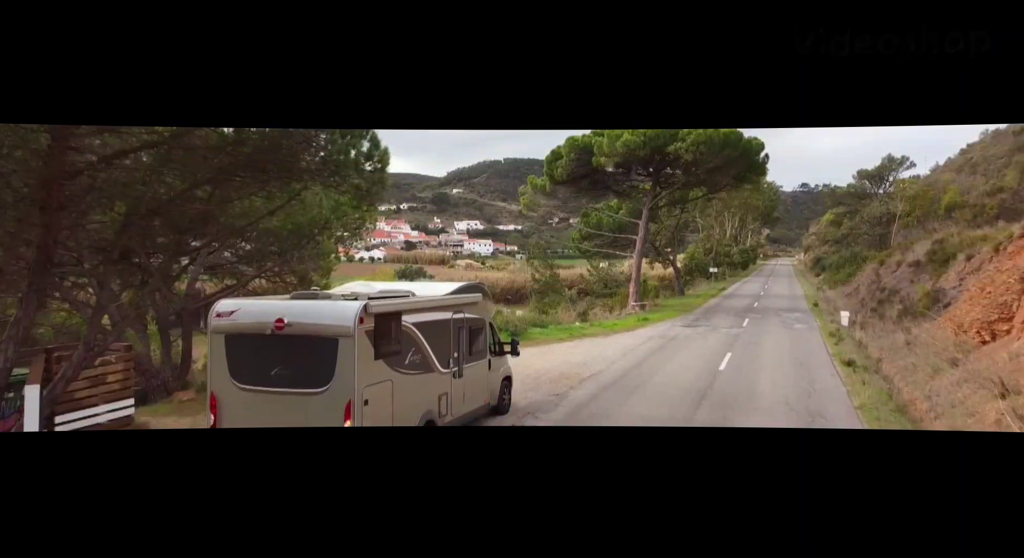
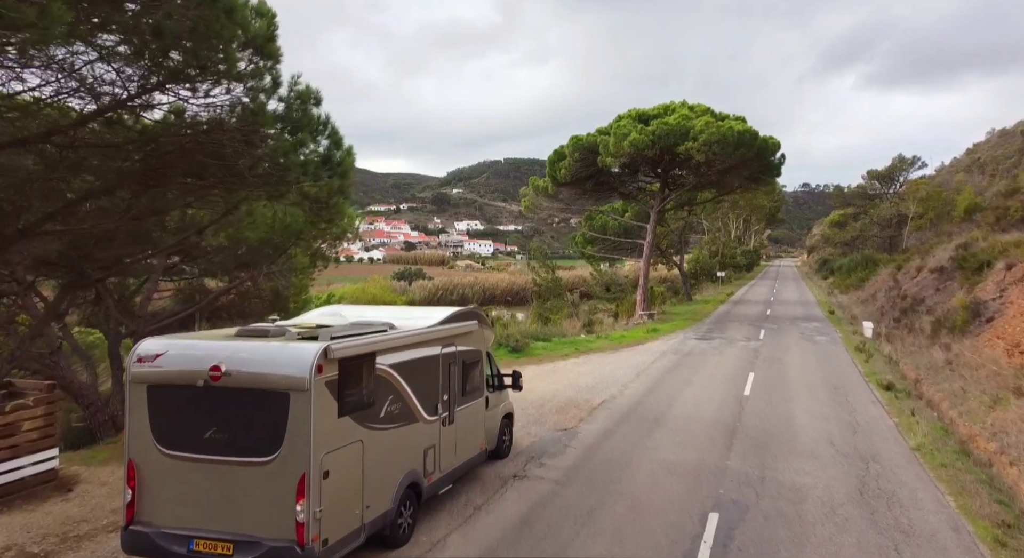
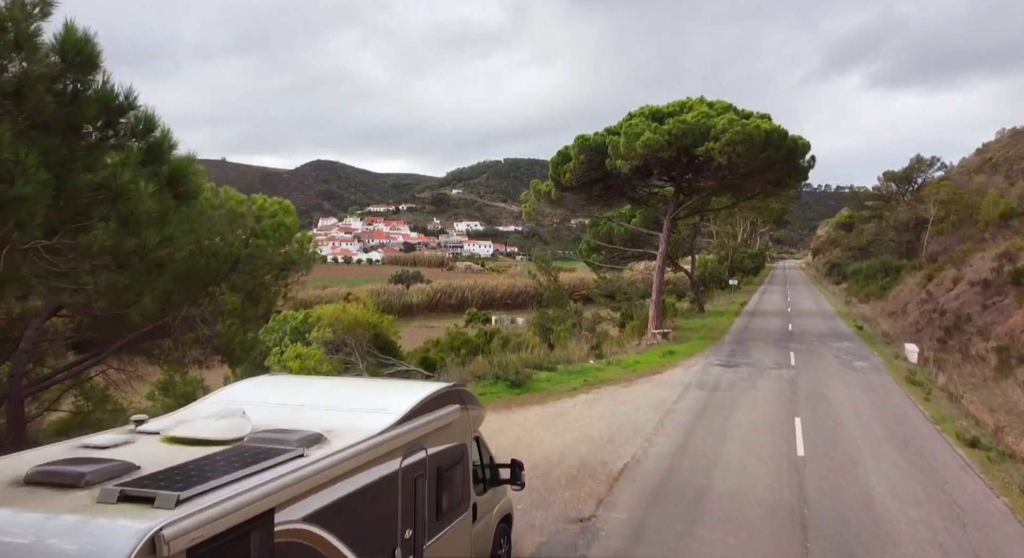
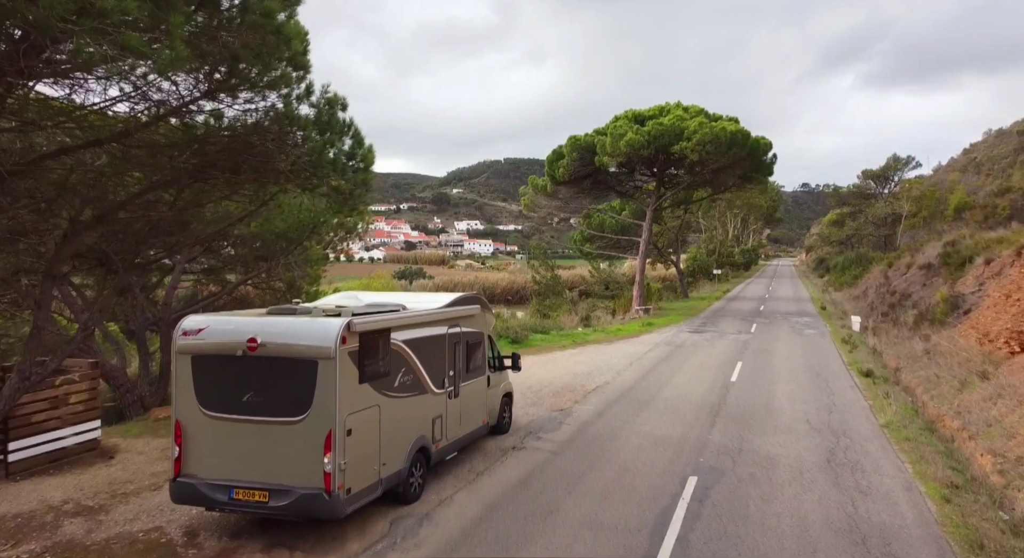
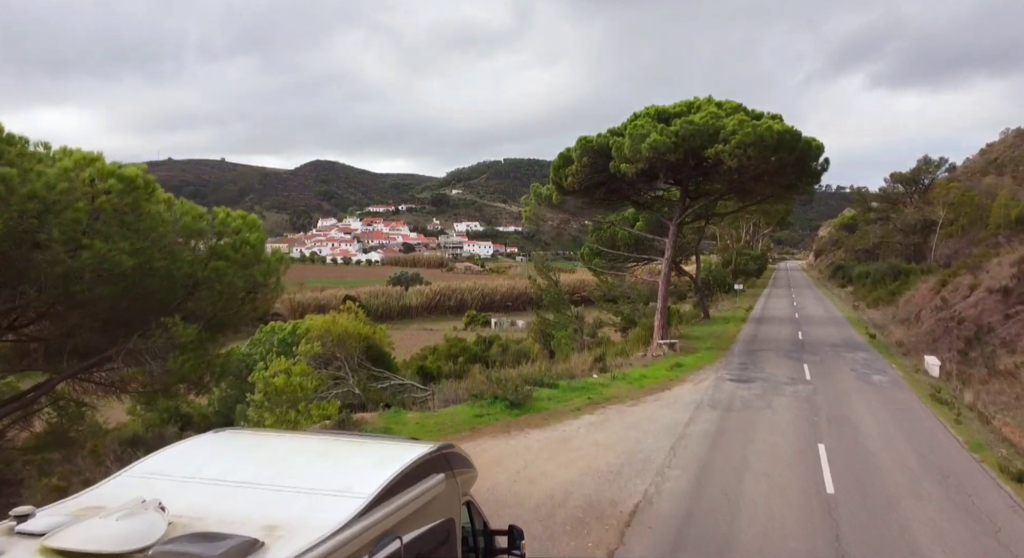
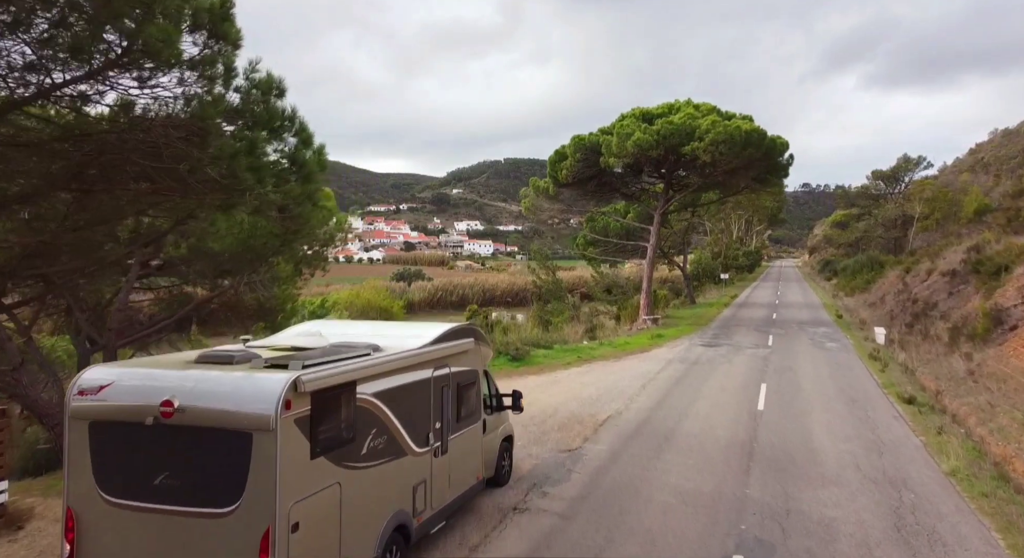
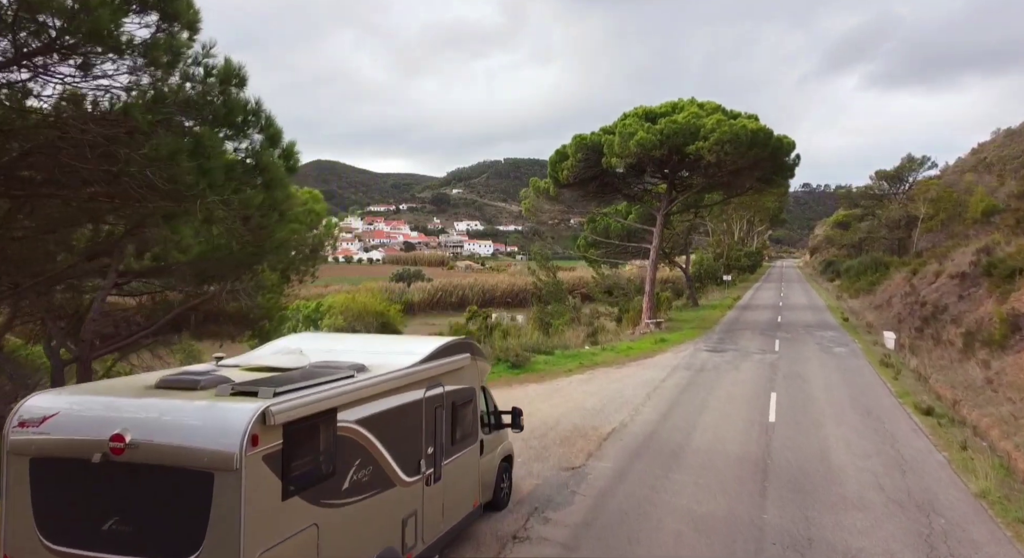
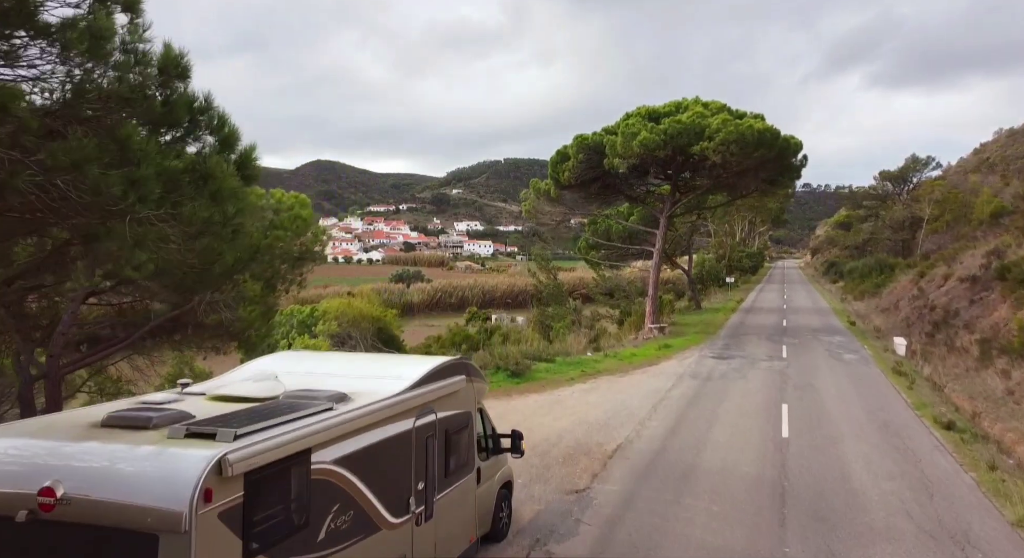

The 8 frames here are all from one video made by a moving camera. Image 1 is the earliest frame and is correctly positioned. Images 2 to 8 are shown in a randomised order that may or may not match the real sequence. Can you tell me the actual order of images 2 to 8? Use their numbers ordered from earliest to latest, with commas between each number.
4, 2, 6, 7, 8, 3, 5
